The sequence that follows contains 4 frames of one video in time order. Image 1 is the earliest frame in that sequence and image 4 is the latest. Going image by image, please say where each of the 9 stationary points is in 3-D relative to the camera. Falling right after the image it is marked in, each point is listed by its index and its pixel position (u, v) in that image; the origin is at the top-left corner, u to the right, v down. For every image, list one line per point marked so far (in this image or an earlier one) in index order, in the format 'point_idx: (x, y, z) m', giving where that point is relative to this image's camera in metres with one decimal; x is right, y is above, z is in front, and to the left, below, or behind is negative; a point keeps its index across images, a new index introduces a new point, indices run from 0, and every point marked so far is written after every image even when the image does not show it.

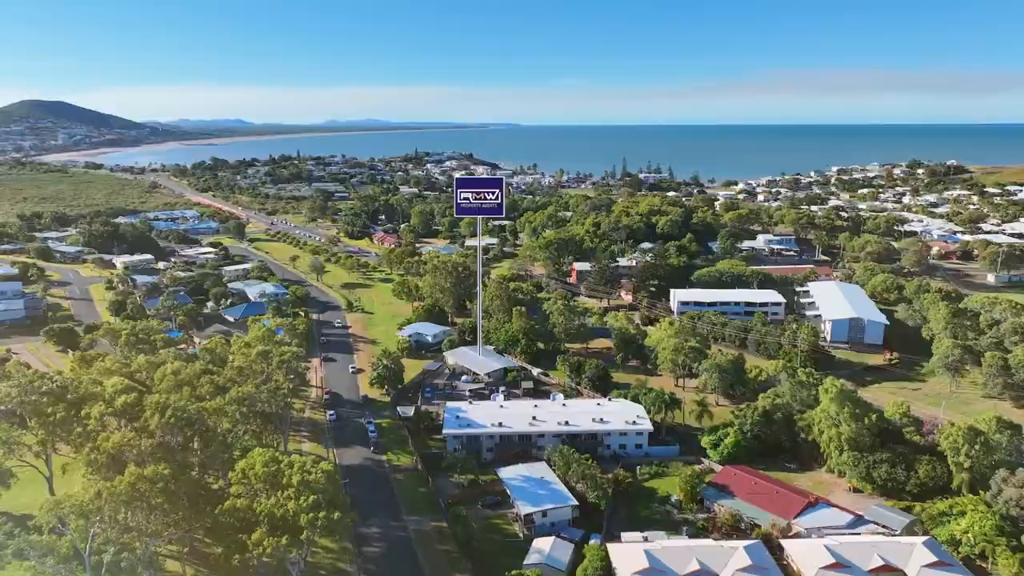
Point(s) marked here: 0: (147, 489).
0: (-7.2, -4.0, +14.3) m
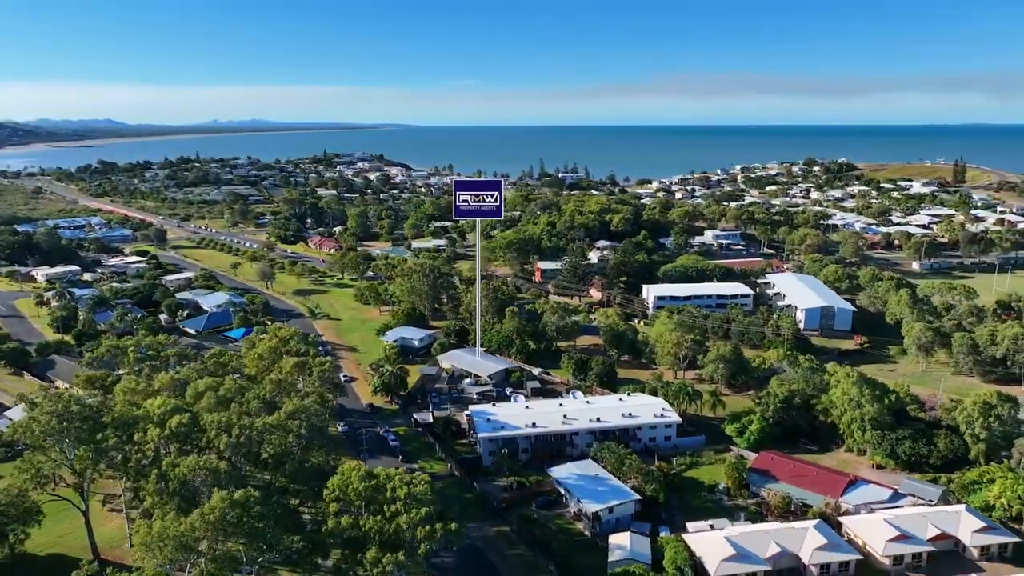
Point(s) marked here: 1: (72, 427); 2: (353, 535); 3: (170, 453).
0: (-5.0, -4.2, +13.3) m
1: (-9.1, -2.9, +14.8) m
2: (-3.0, -4.7, +13.5) m
3: (-7.3, -3.6, +15.2) m
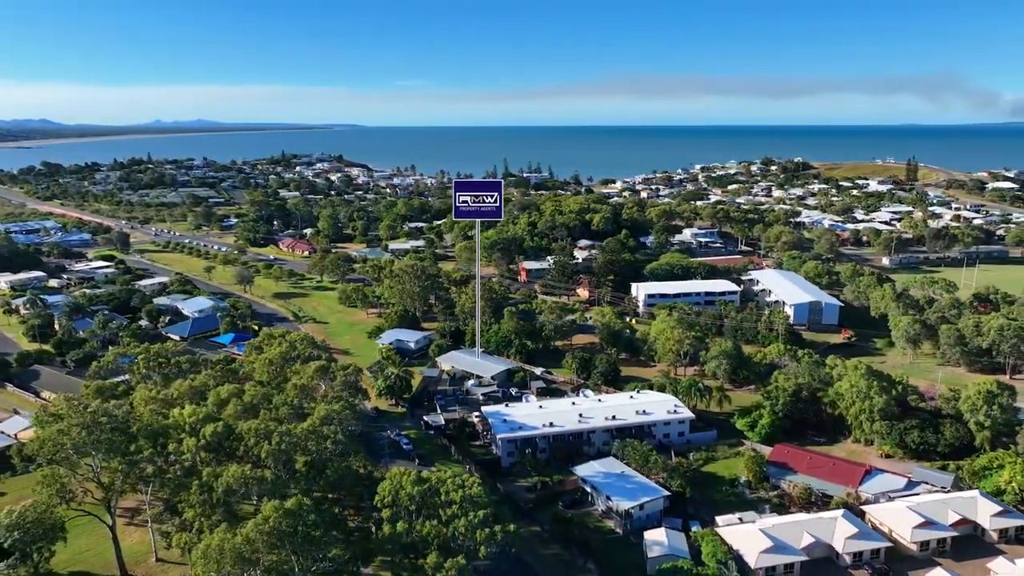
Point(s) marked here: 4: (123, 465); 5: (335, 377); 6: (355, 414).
0: (-3.9, -4.3, +13.0) m
1: (-8.1, -3.0, +14.2) m
2: (-1.9, -4.7, +13.2) m
3: (-6.3, -3.7, +14.7) m
4: (-7.8, -3.6, +14.3) m
5: (-4.8, -2.4, +19.2) m
6: (-4.0, -3.2, +18.0) m
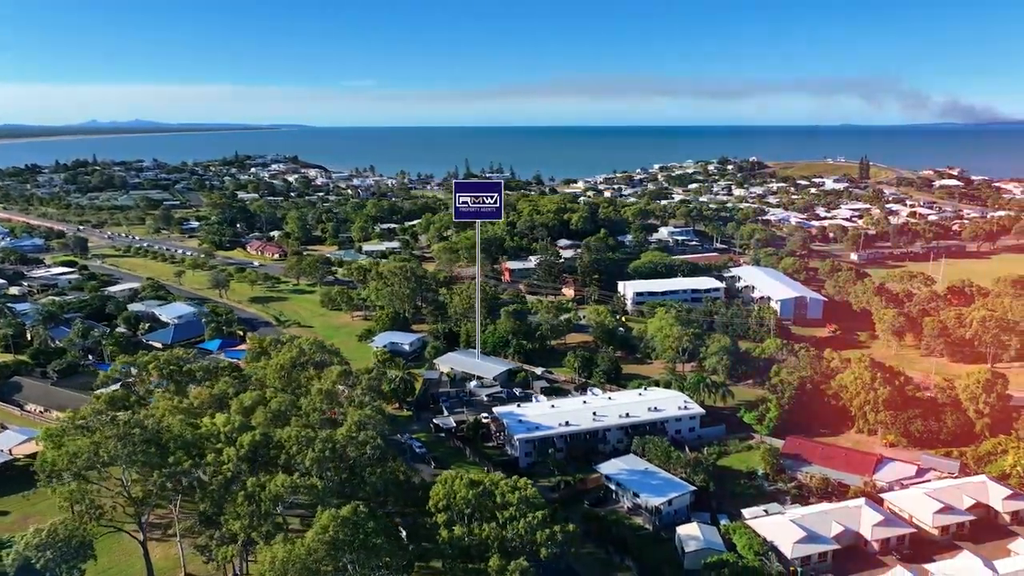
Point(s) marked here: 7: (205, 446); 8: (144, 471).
0: (-2.7, -4.3, +12.7) m
1: (-7.1, -3.1, +13.6) m
2: (-0.8, -4.7, +13.1) m
3: (-5.3, -3.7, +14.3) m
4: (-6.8, -3.7, +13.7) m
5: (-4.1, -2.5, +18.9) m
6: (-3.2, -3.2, +17.7) m
7: (-6.5, -3.3, +15.0) m
8: (-7.0, -3.5, +13.7) m
